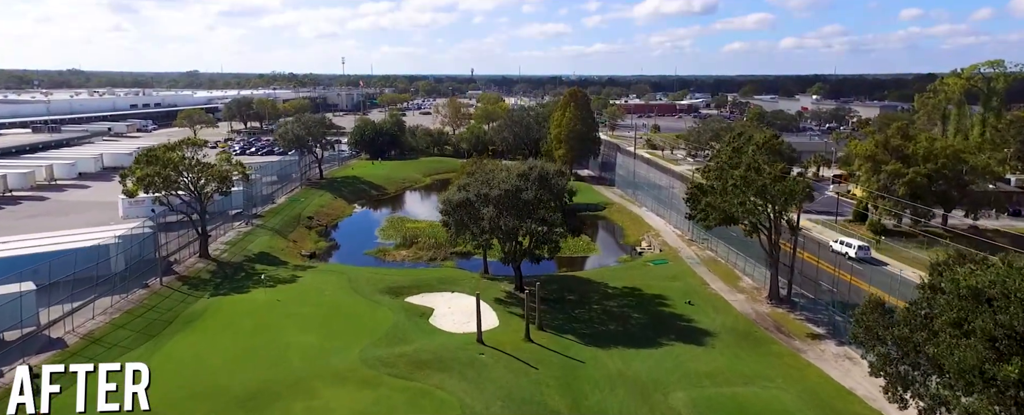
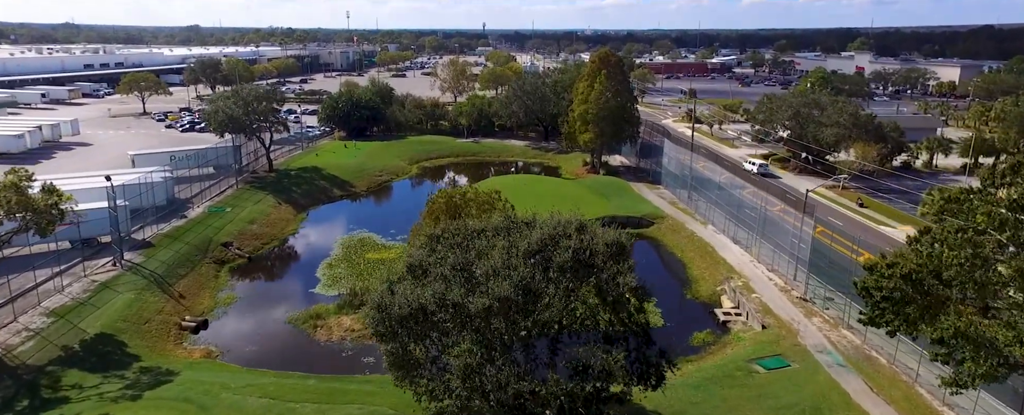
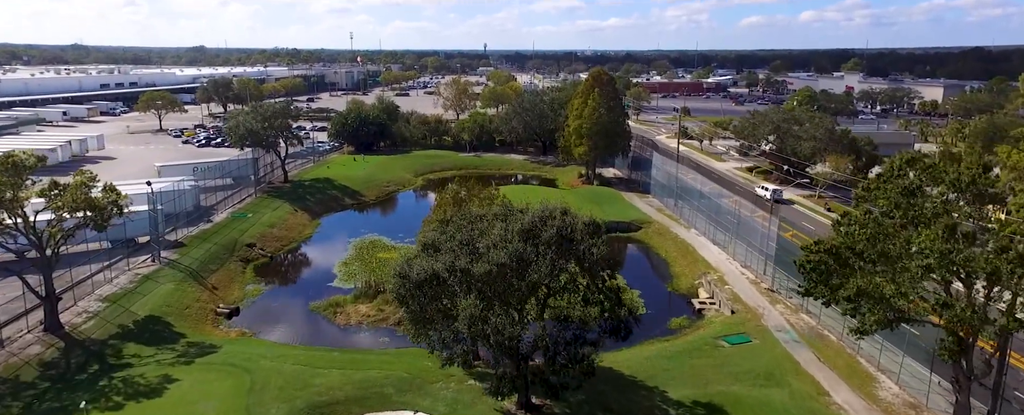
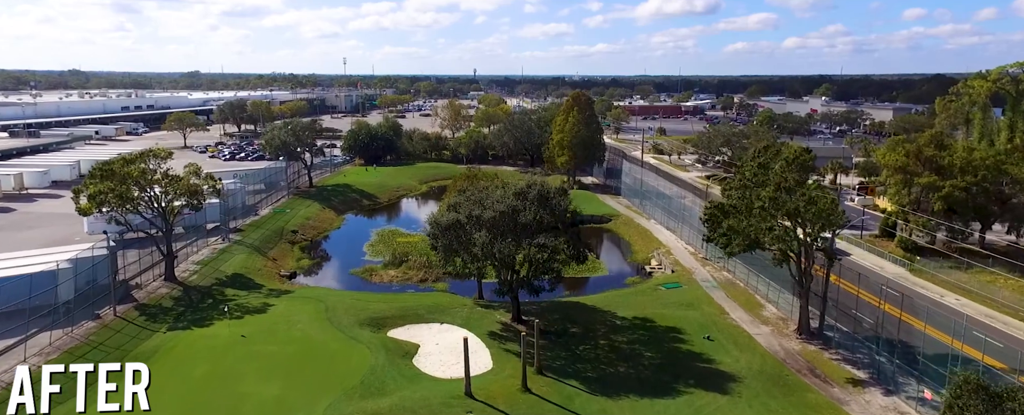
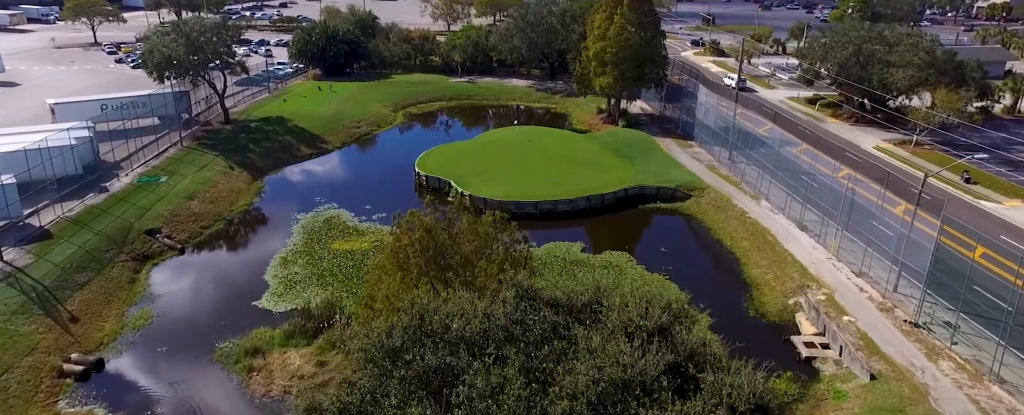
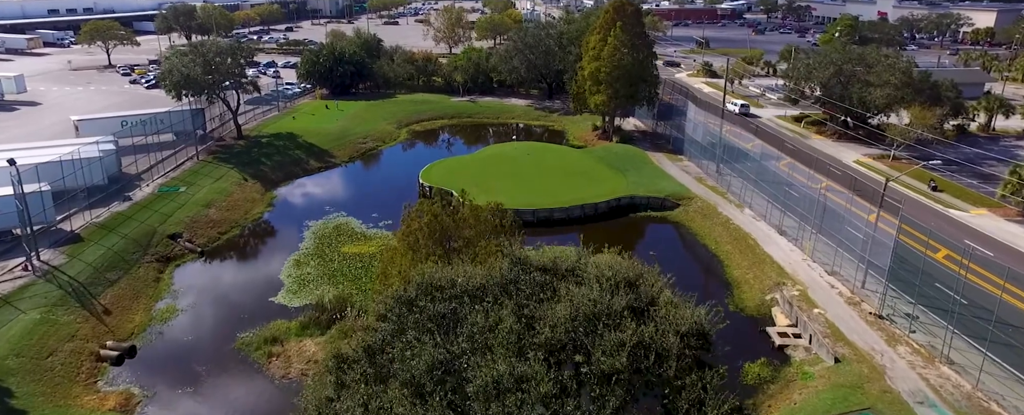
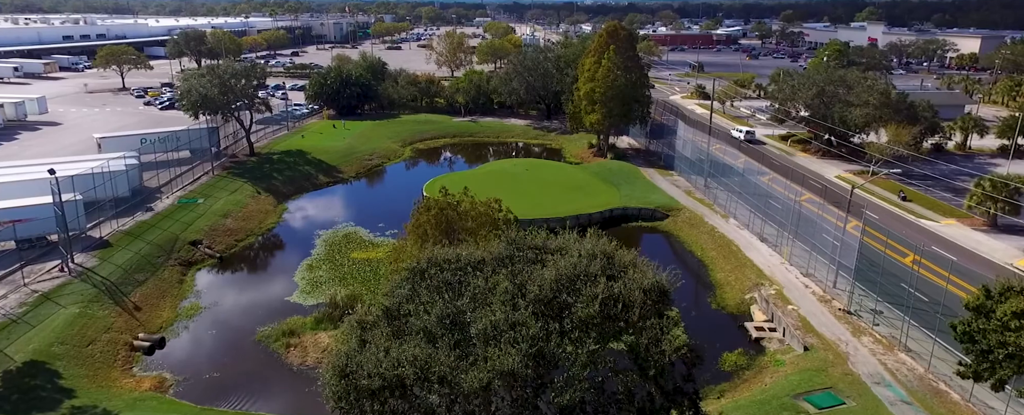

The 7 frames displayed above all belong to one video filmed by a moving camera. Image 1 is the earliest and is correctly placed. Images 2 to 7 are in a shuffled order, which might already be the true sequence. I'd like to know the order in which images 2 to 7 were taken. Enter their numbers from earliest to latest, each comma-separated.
4, 3, 2, 7, 6, 5
